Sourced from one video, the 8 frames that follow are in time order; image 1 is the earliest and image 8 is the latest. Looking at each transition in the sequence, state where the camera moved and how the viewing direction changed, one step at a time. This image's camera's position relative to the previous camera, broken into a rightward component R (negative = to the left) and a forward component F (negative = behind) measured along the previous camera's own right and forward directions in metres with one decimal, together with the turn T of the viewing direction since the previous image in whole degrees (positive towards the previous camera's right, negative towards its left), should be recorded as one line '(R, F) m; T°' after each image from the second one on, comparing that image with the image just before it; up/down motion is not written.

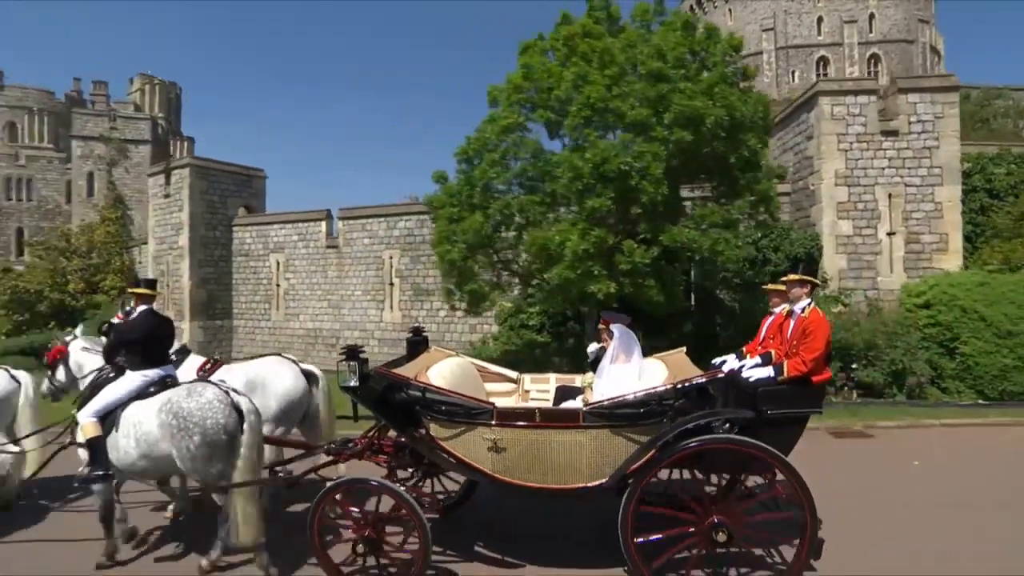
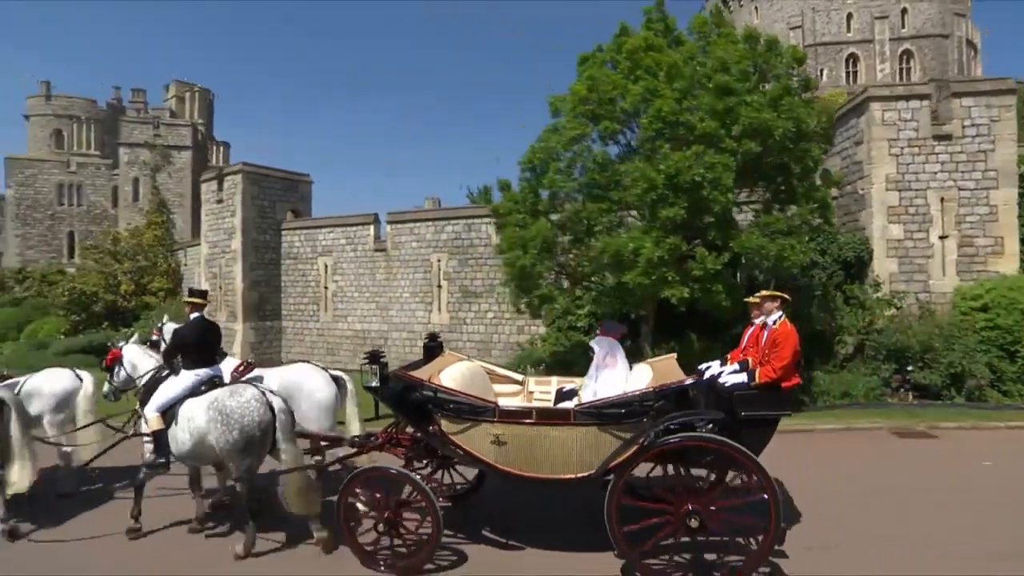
(-0.4, -0.2) m; -2°
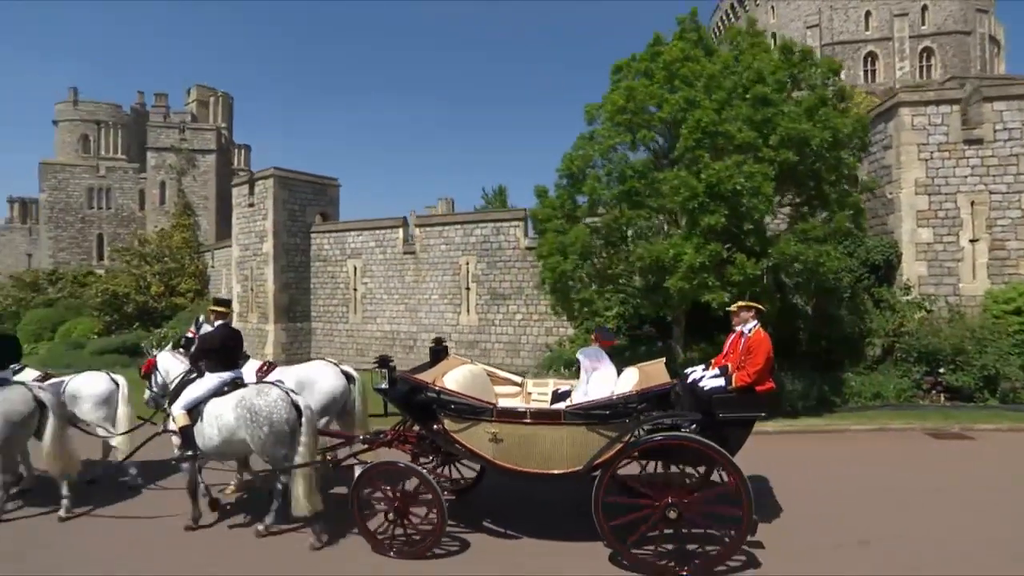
(-0.2, -0.2) m; -1°
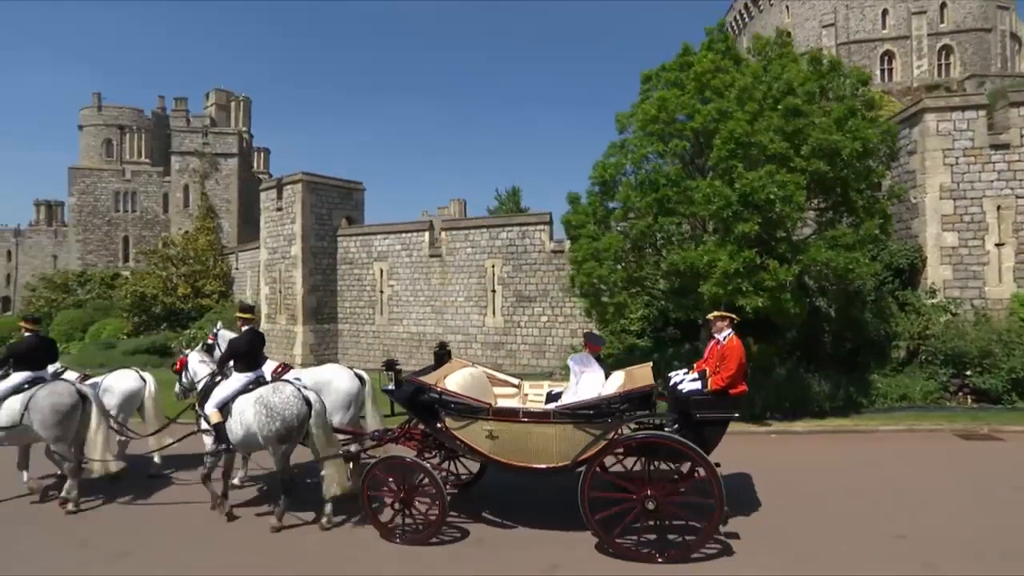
(-0.2, -0.2) m; -1°
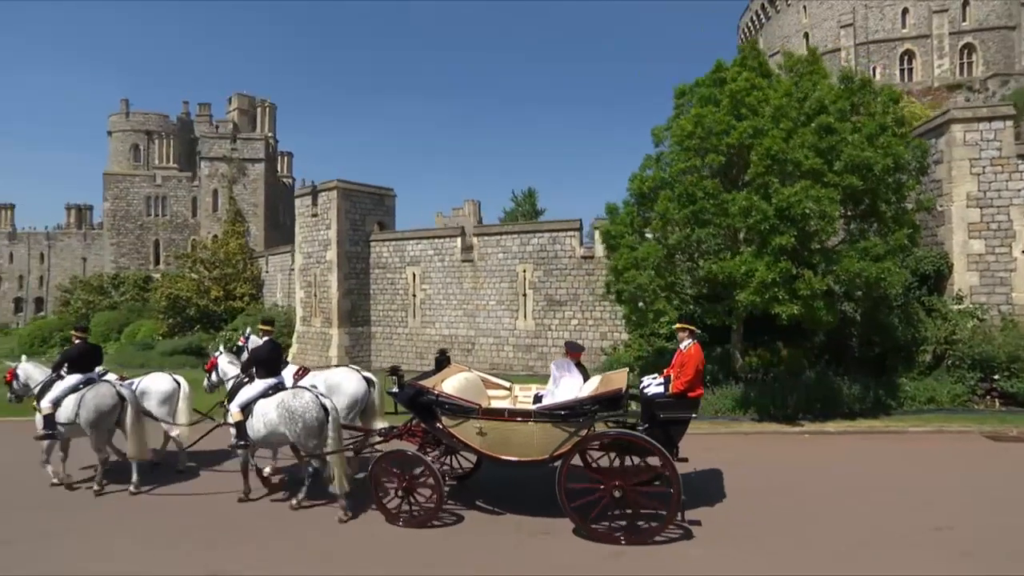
(-0.3, -0.3) m; -1°
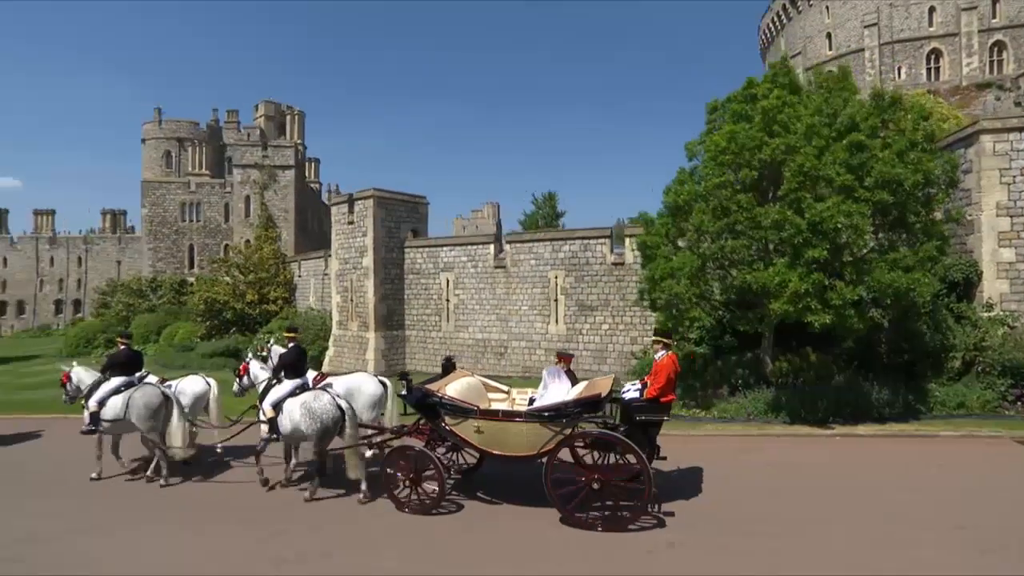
(-0.3, -0.4) m; -2°
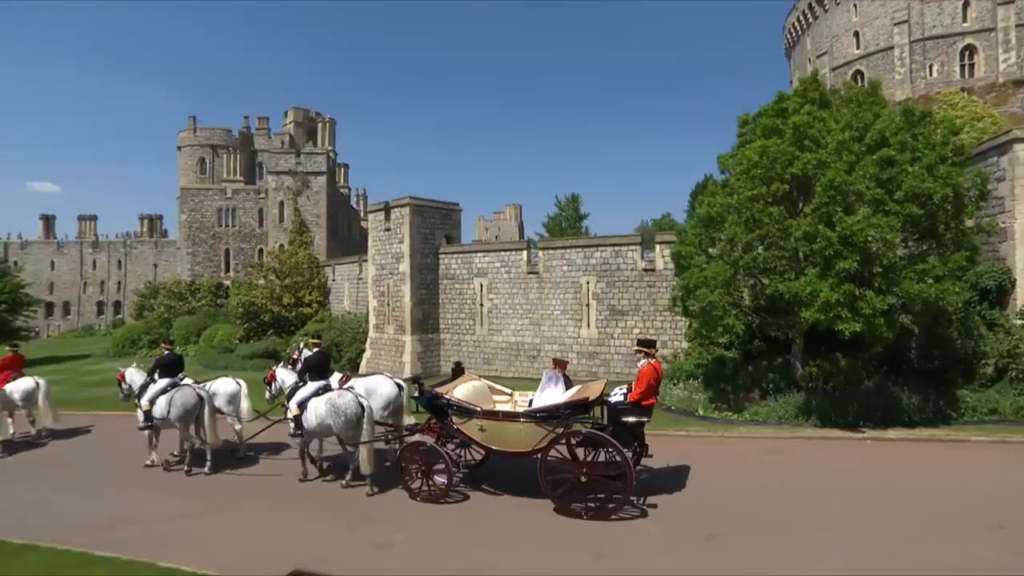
(-0.2, -0.4) m; -2°
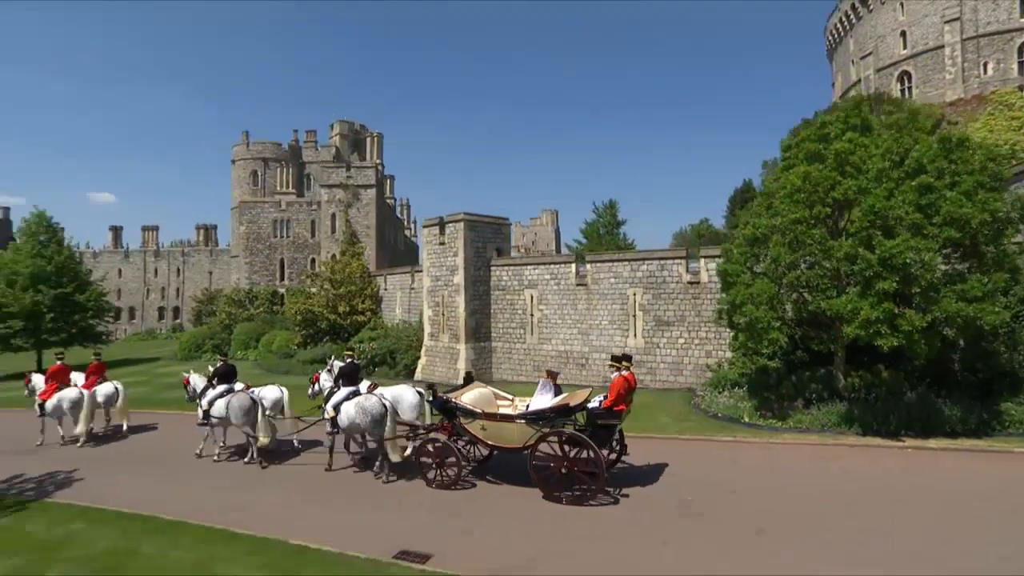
(-0.3, -0.7) m; -4°
